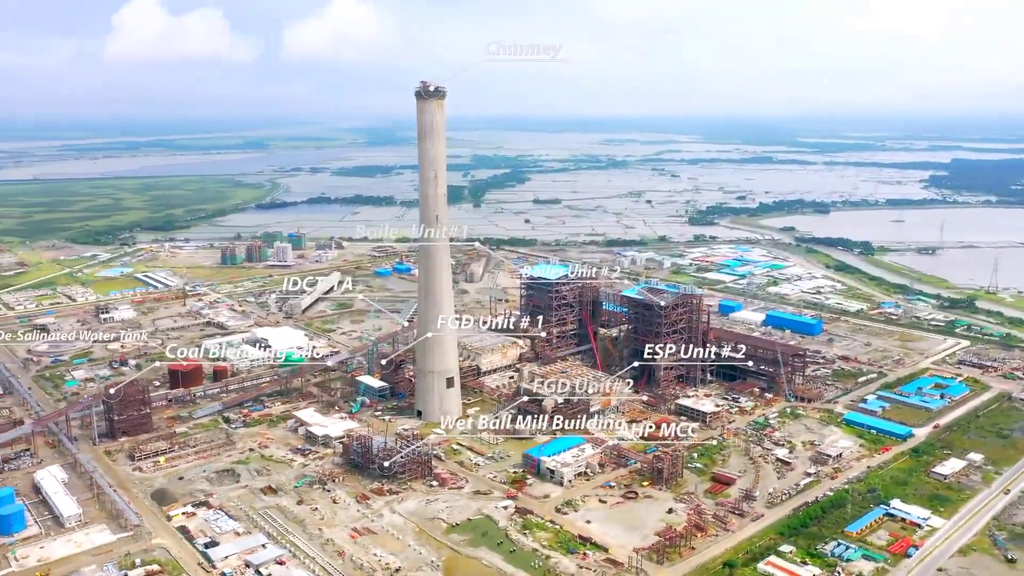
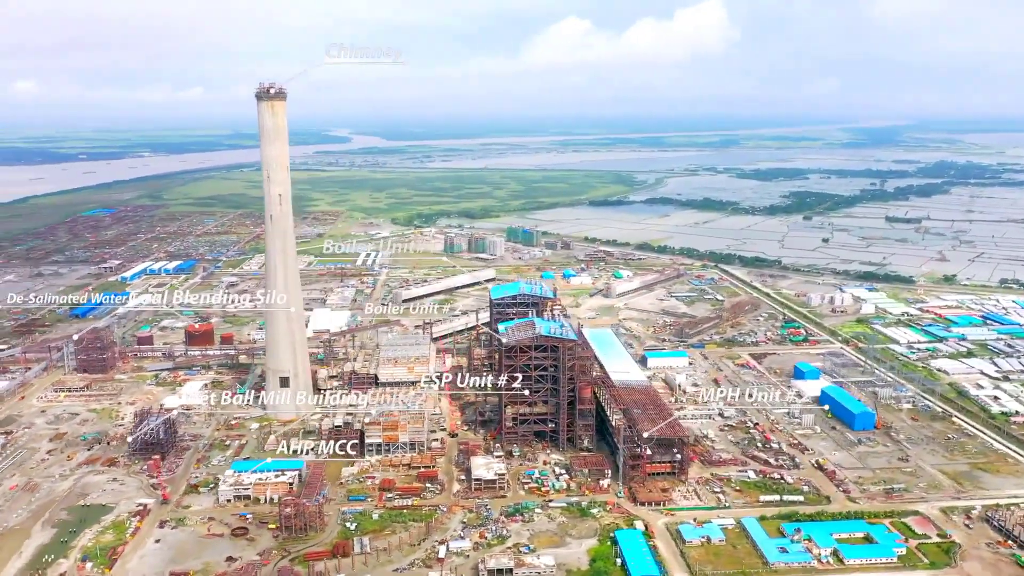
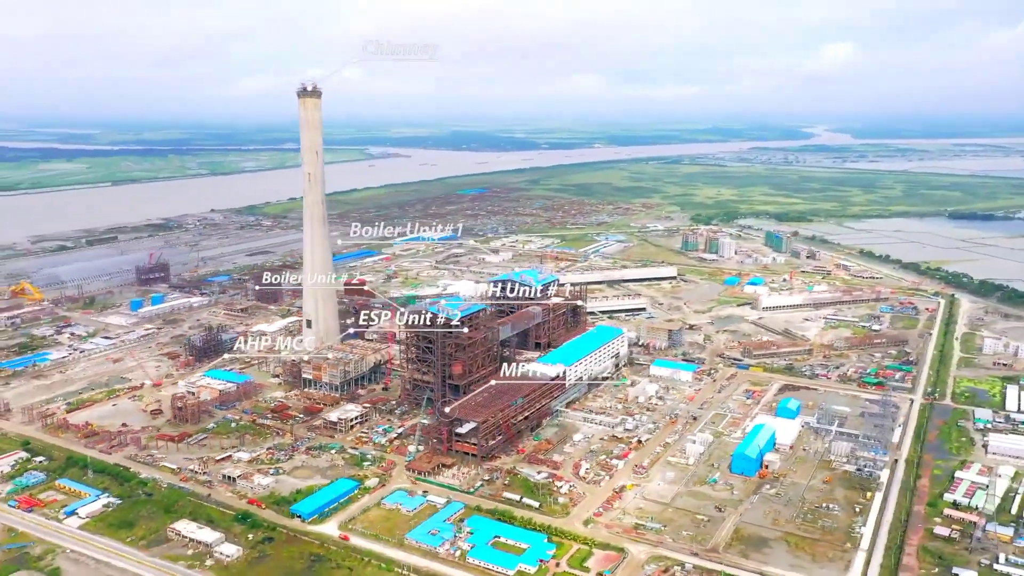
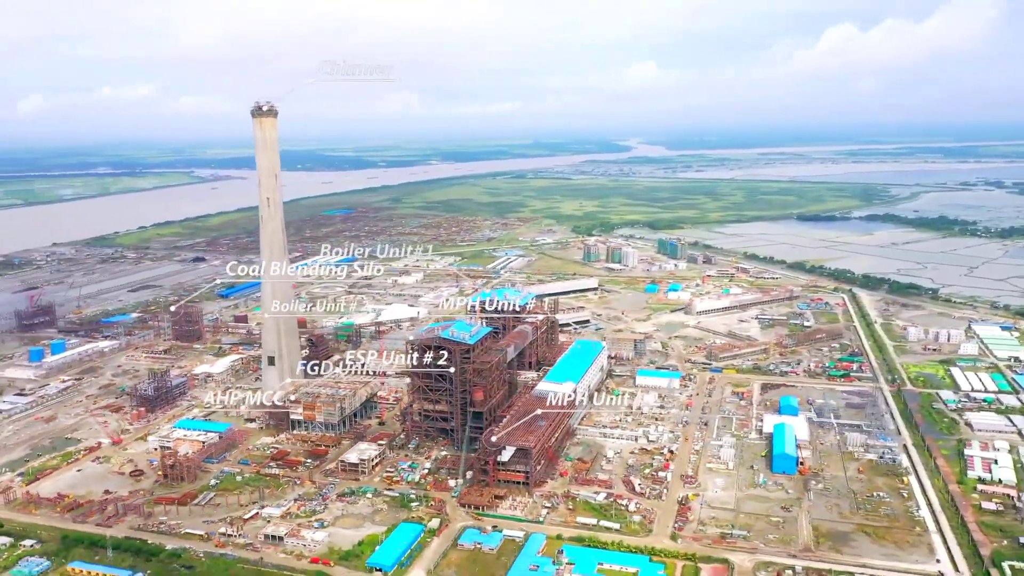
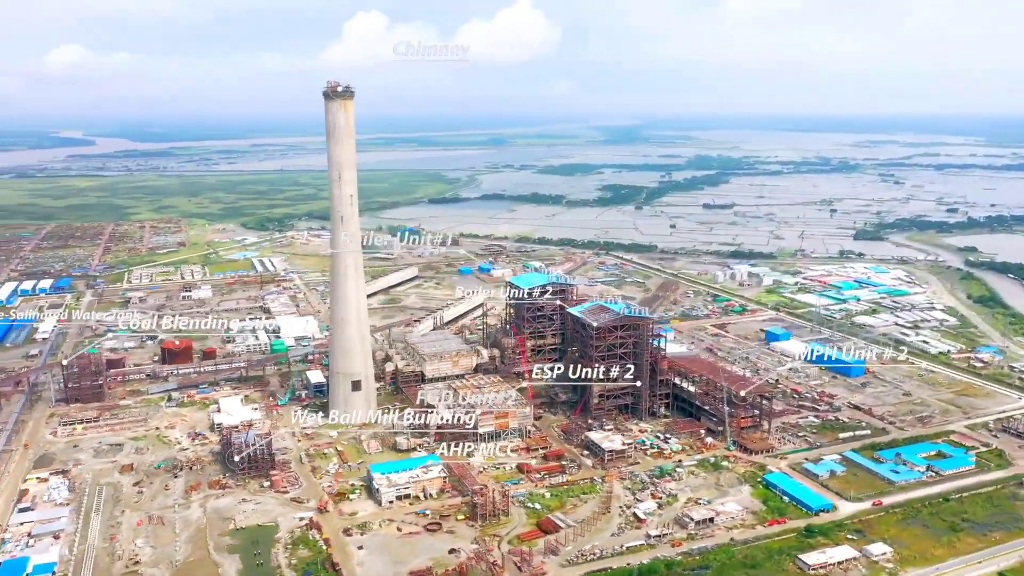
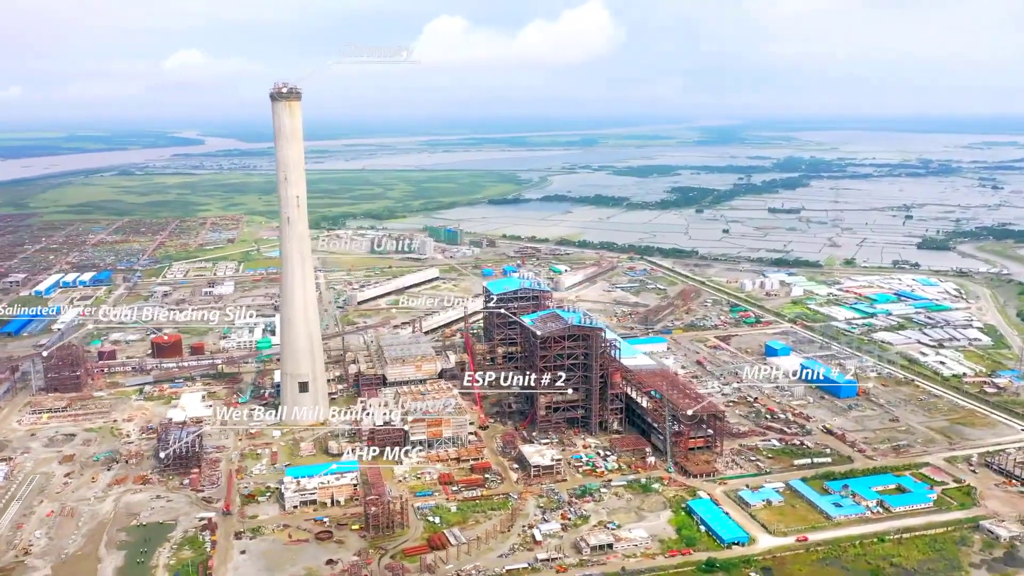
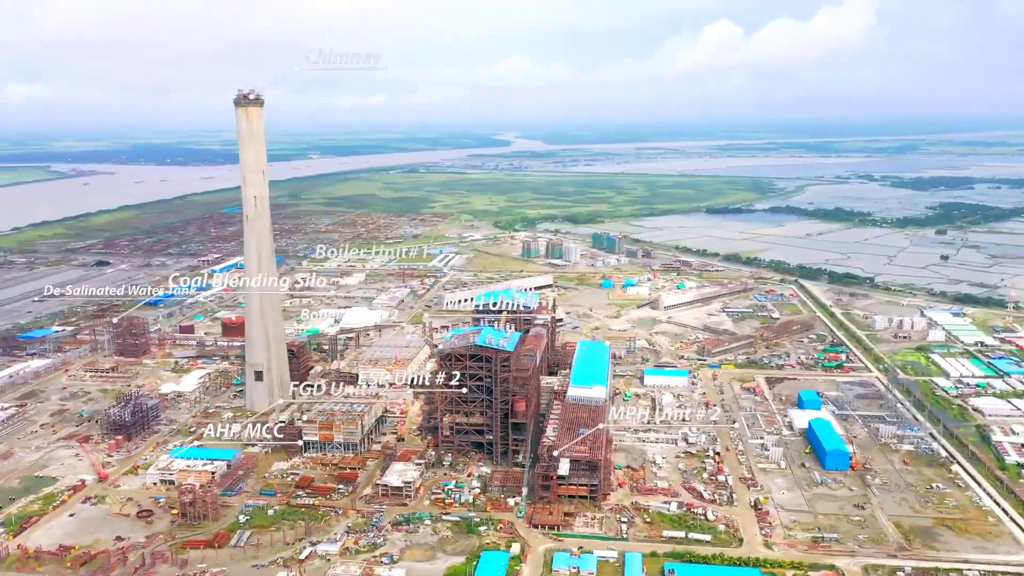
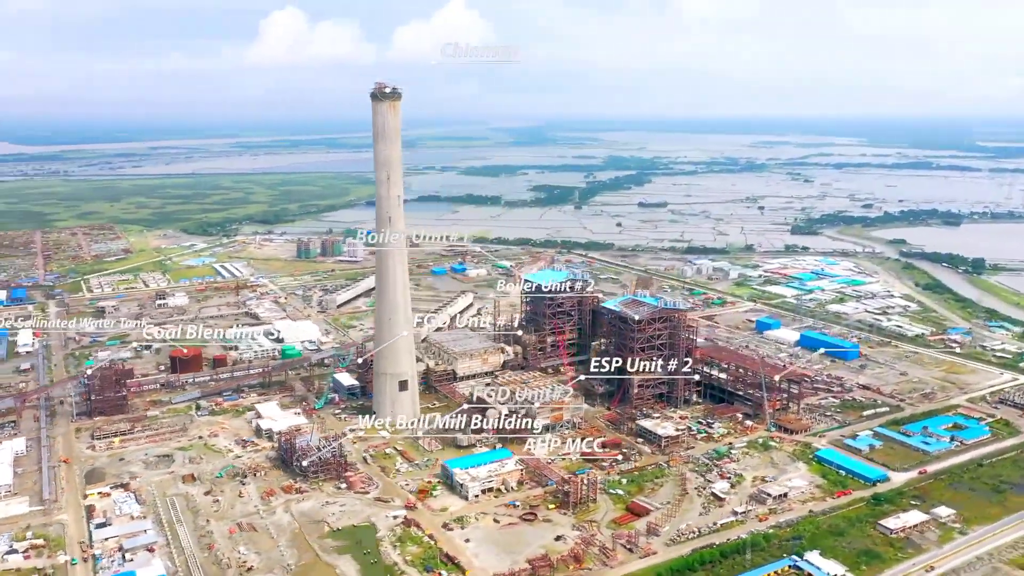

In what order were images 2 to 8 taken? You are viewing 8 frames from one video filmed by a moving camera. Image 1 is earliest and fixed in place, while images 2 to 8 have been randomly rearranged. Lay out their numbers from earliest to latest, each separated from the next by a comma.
8, 5, 6, 2, 7, 4, 3
